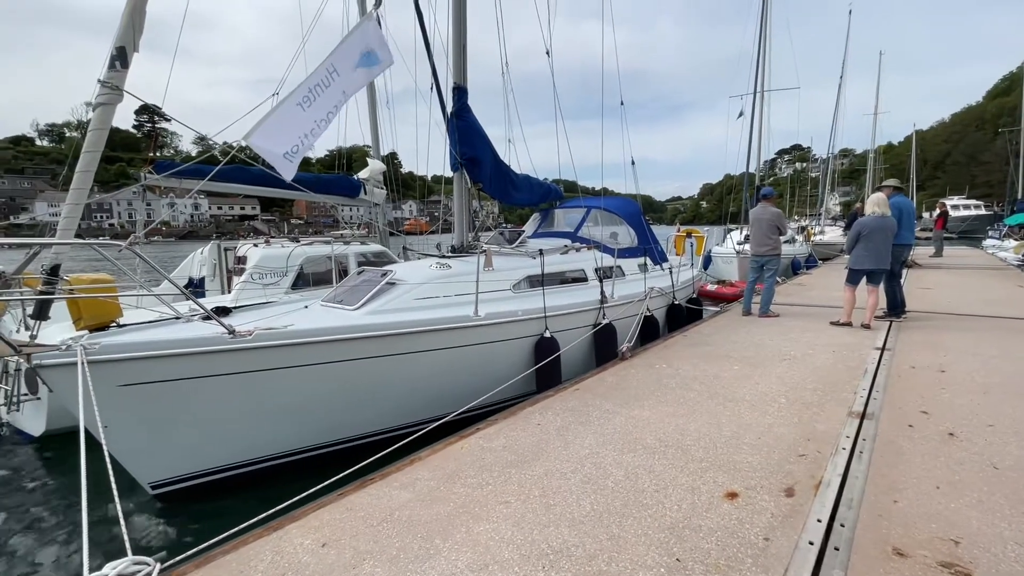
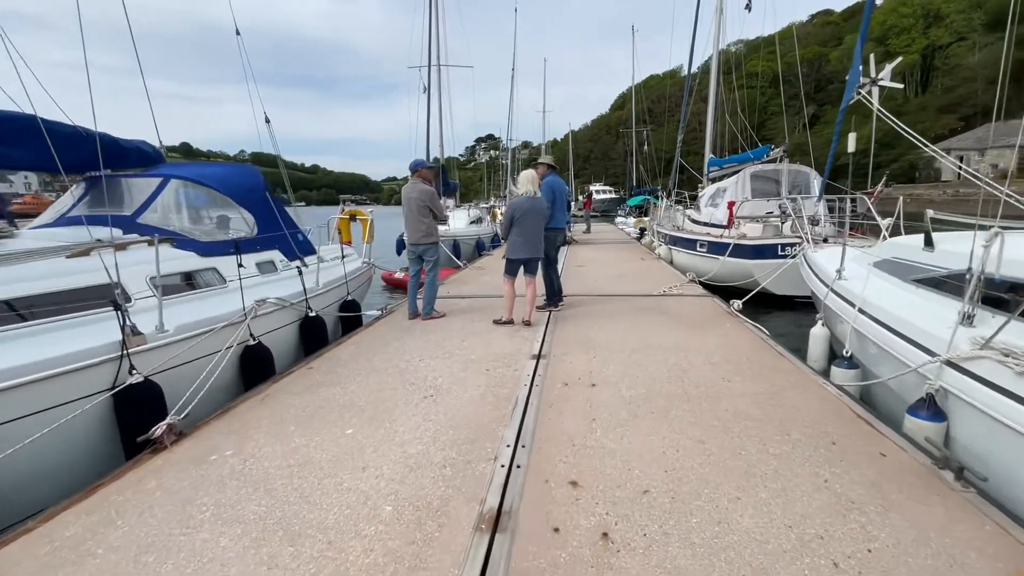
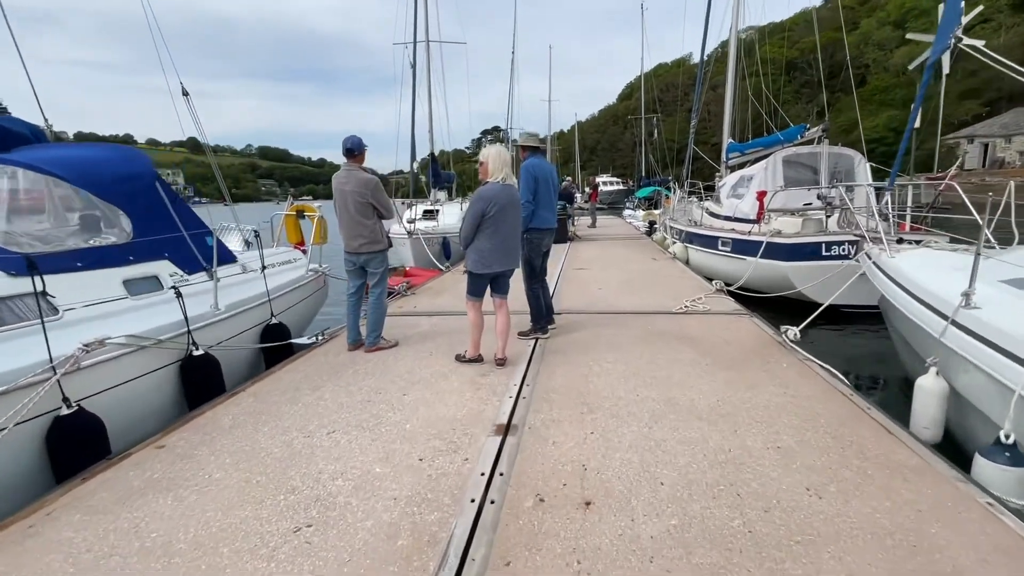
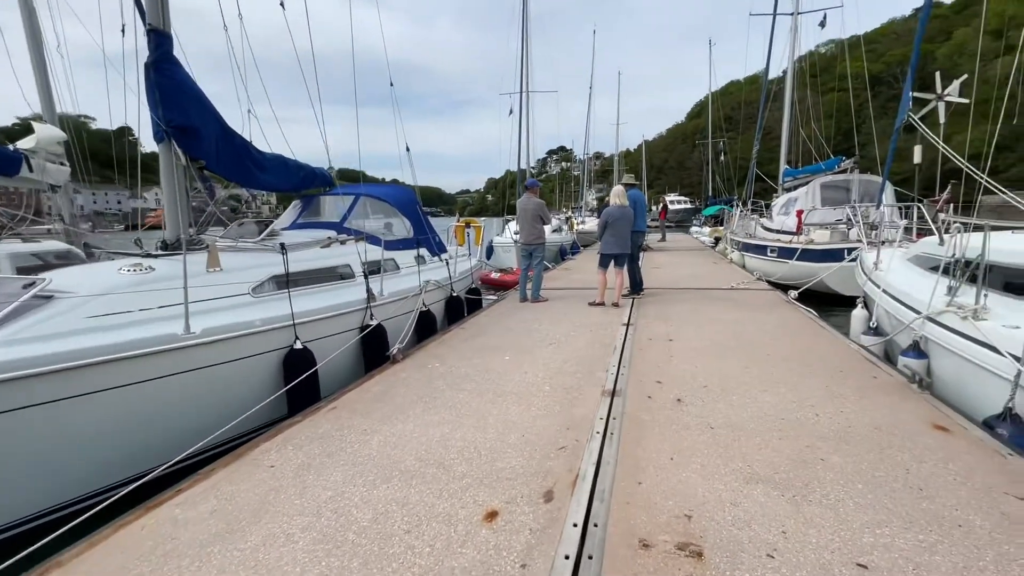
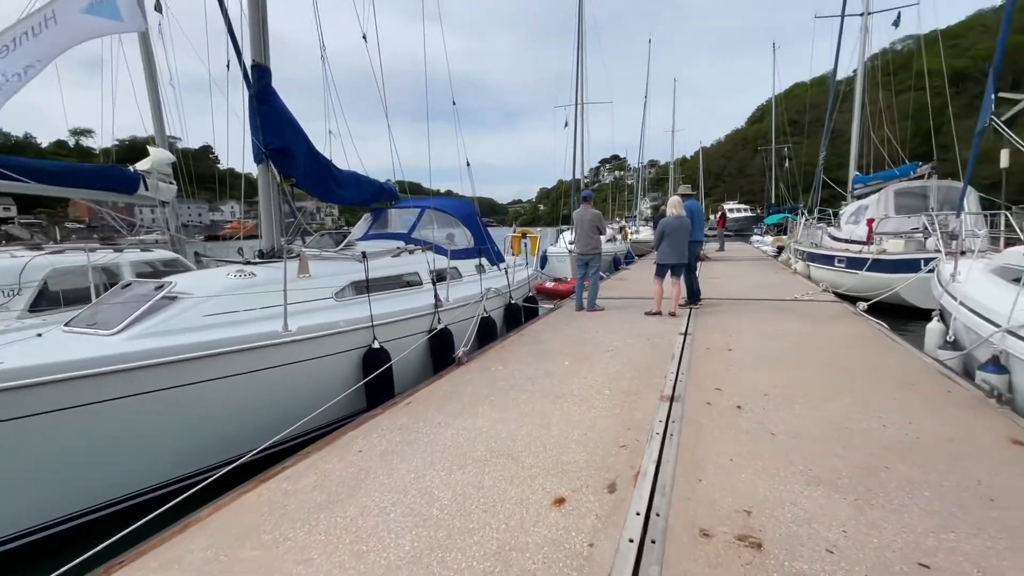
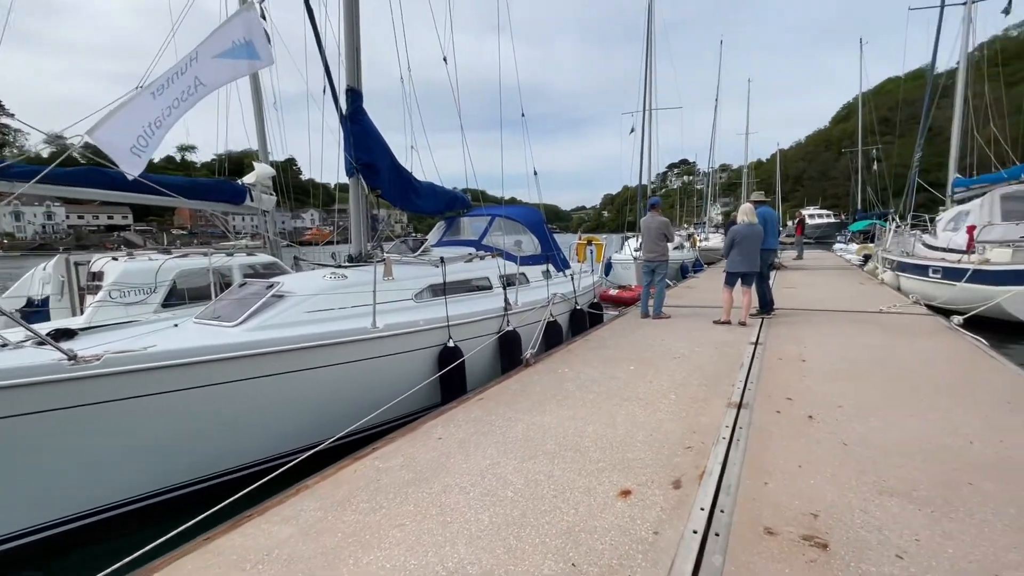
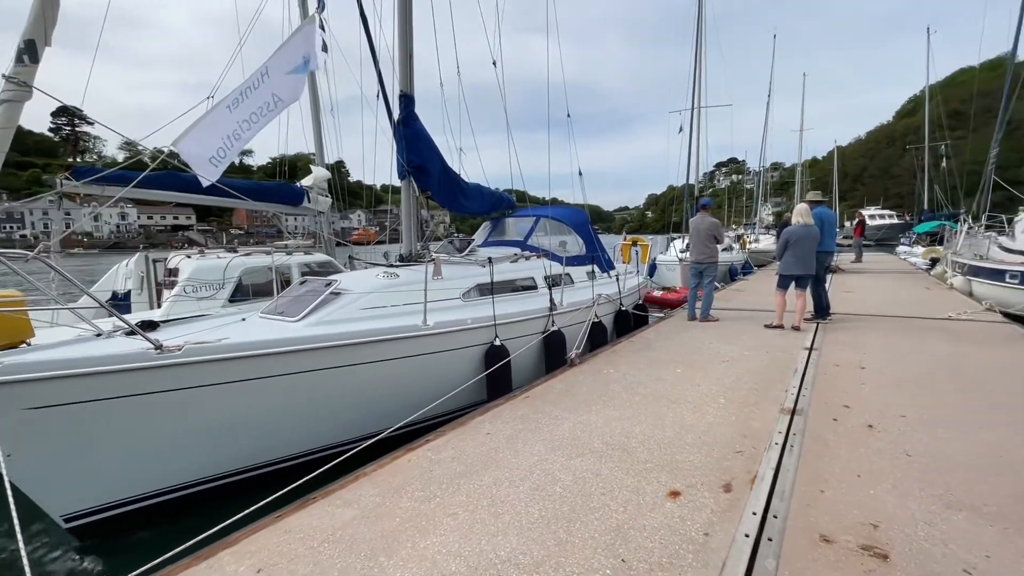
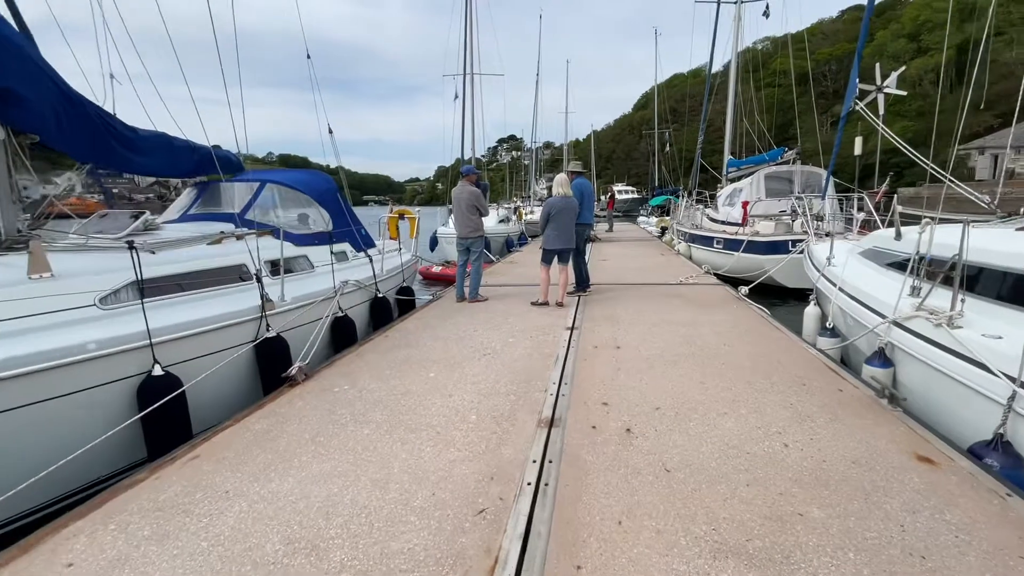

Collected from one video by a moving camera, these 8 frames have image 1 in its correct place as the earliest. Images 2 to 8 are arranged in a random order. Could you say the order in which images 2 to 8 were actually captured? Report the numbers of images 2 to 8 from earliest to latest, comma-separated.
7, 6, 5, 4, 8, 2, 3
